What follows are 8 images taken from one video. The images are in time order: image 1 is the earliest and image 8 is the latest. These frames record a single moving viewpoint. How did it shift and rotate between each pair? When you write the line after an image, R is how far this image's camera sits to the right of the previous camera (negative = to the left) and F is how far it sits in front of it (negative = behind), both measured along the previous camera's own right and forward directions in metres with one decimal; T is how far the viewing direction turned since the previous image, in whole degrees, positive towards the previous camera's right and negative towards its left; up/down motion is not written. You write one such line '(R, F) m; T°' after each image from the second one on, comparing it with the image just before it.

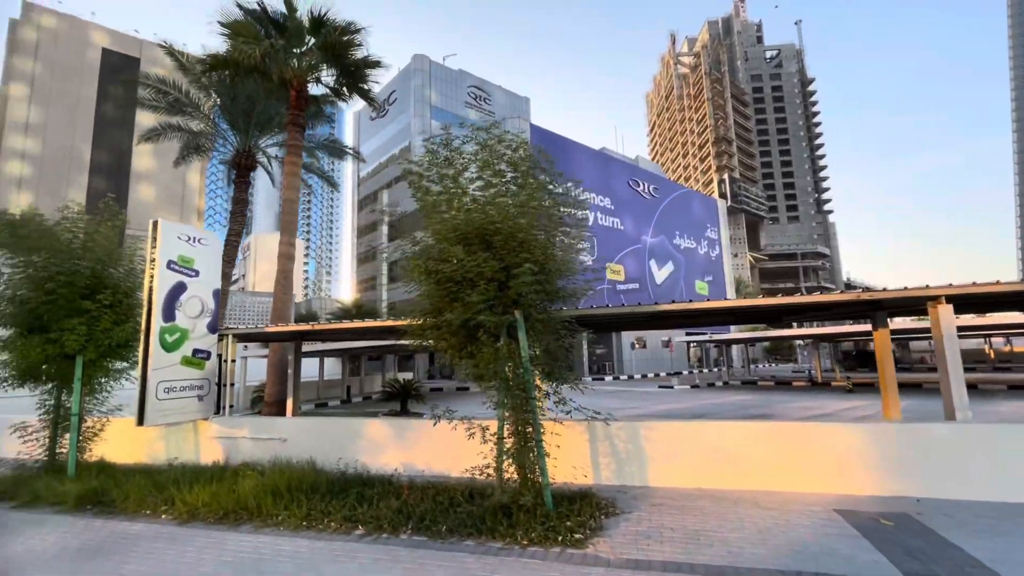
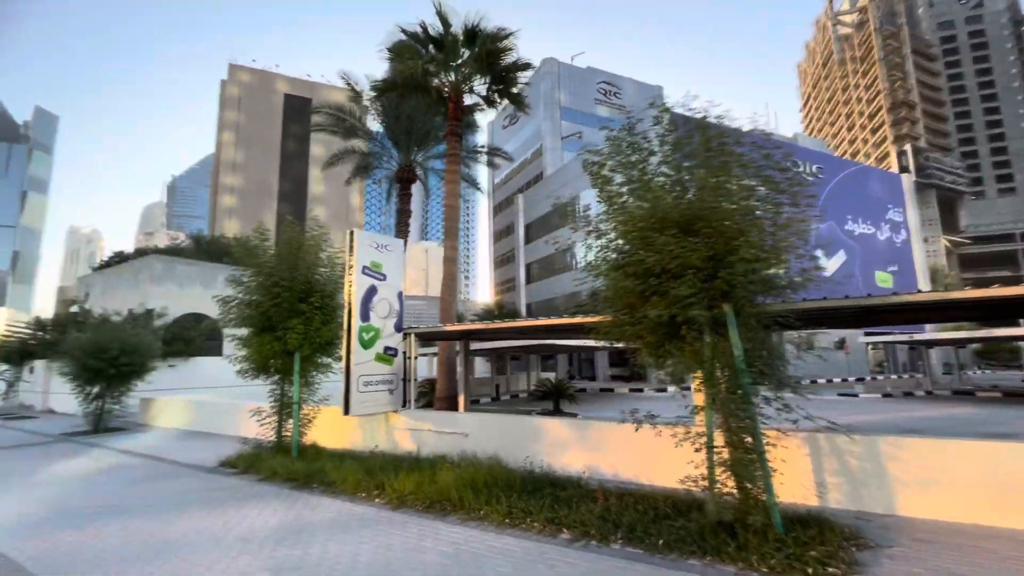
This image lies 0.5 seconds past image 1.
(-0.7, +0.2) m; -15°
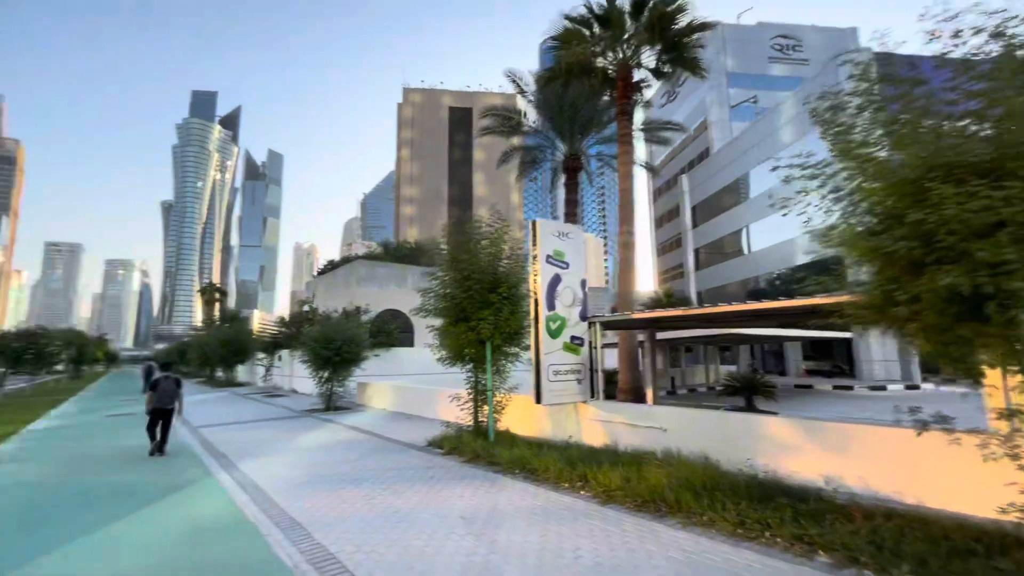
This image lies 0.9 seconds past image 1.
(-0.5, +0.3) m; -19°
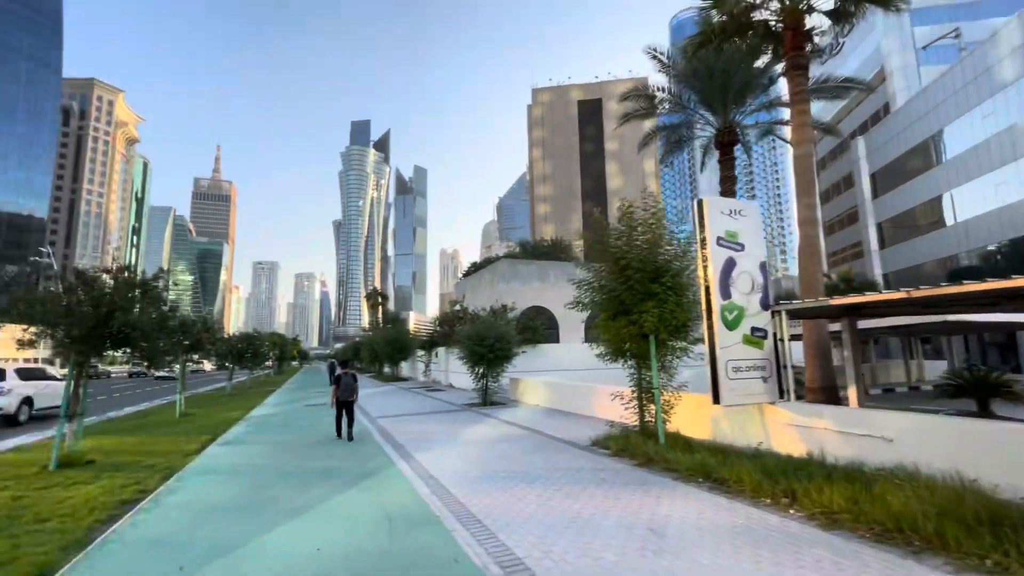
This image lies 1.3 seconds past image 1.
(-0.4, +0.4) m; -16°
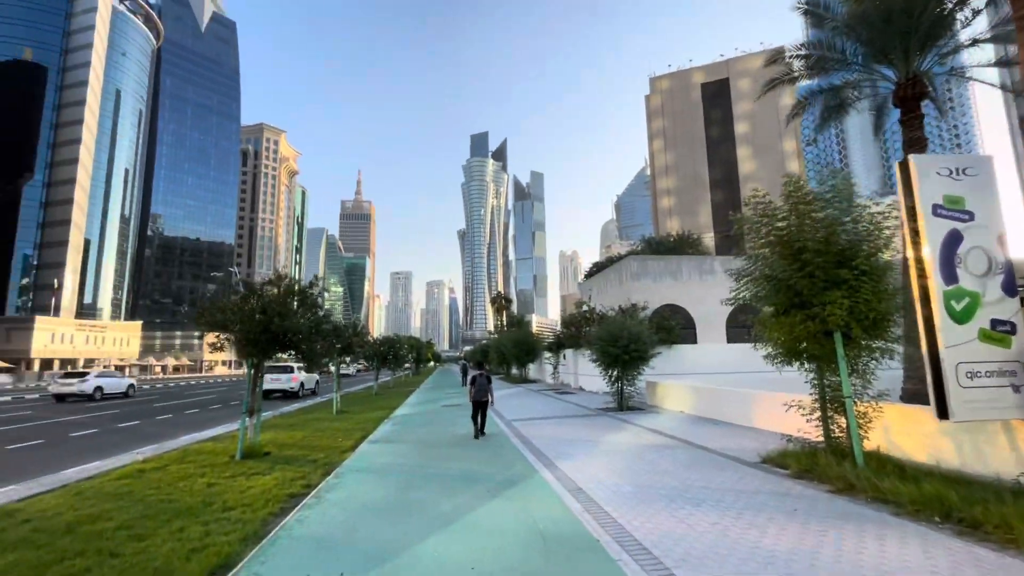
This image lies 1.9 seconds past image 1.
(-0.4, +0.6) m; -14°
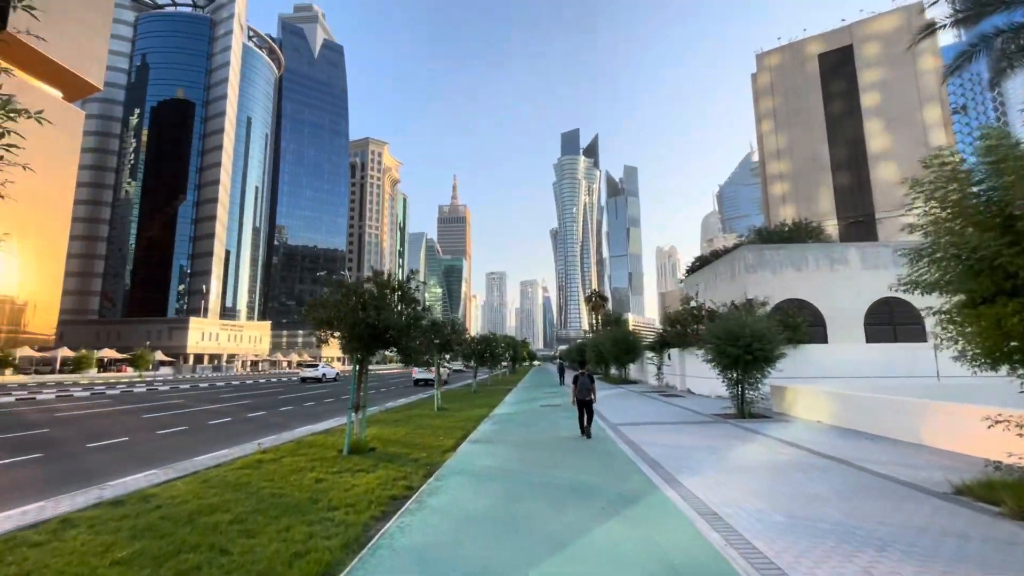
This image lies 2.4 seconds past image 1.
(-0.2, +0.7) m; -11°
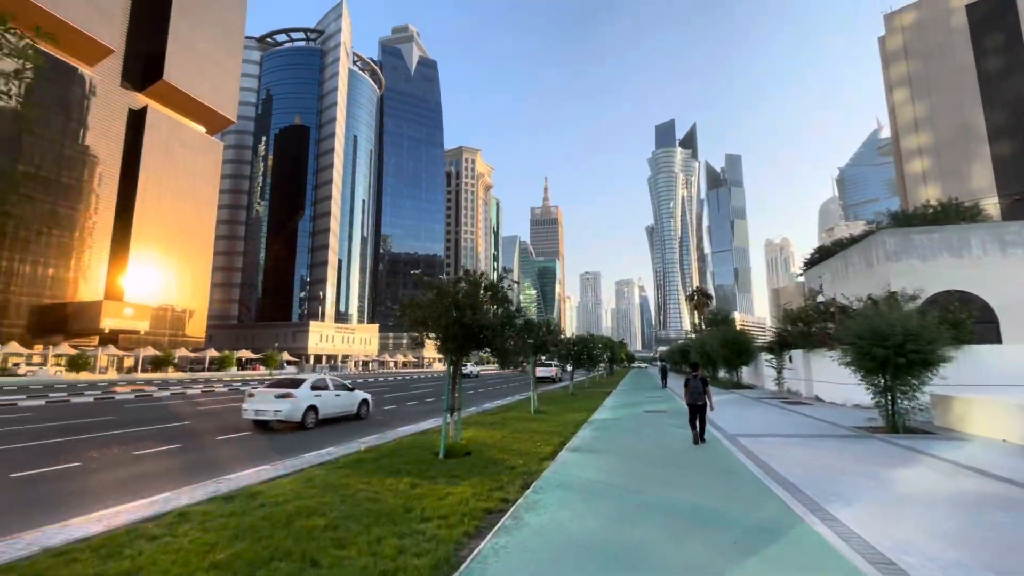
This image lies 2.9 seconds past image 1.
(-0.1, +0.7) m; -11°
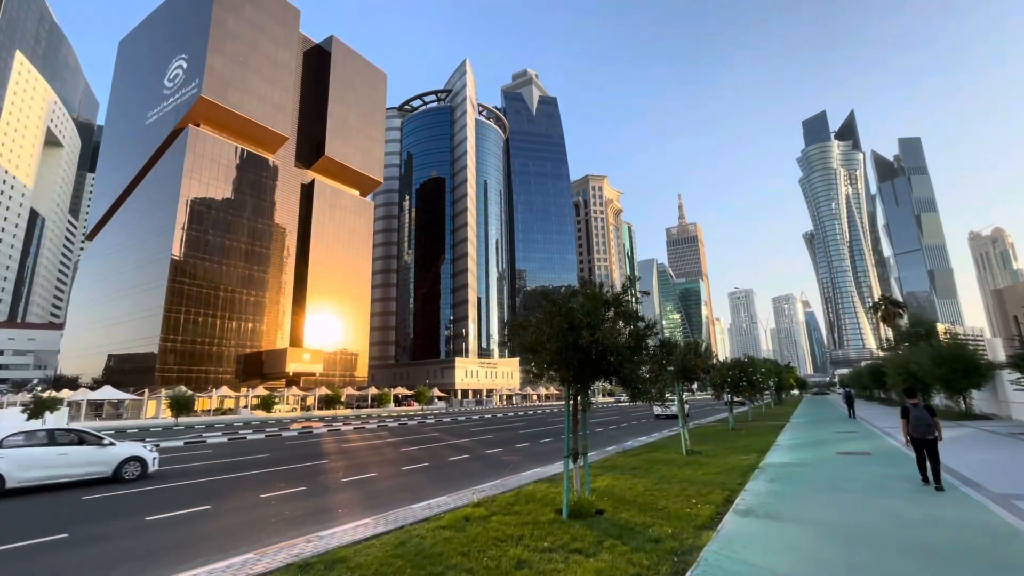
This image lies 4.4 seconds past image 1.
(+0.2, +1.9) m; -16°
